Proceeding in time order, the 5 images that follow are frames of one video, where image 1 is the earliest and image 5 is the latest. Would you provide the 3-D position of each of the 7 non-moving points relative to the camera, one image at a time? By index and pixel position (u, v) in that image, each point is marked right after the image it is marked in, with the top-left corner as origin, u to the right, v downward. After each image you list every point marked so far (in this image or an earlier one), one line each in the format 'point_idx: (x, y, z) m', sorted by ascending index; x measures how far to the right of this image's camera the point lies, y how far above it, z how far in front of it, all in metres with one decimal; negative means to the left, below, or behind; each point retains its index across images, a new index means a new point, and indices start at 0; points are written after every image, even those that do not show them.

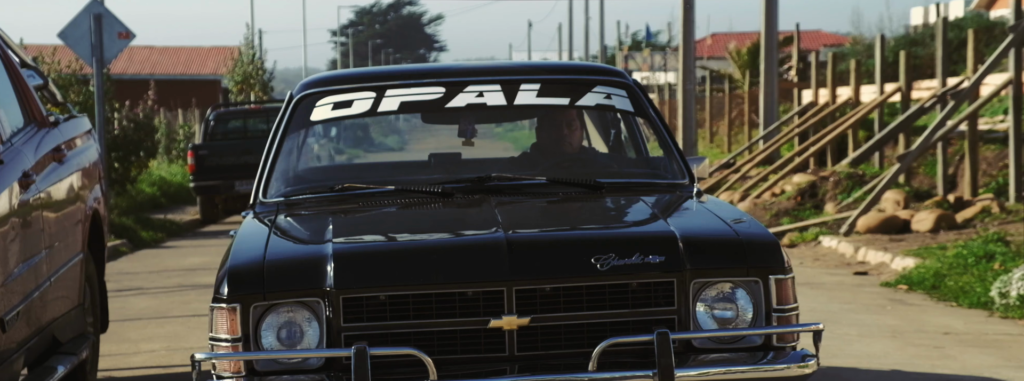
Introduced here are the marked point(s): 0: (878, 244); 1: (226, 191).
0: (+3.2, -0.5, +13.3) m
1: (-3.4, 0.0, +18.1) m
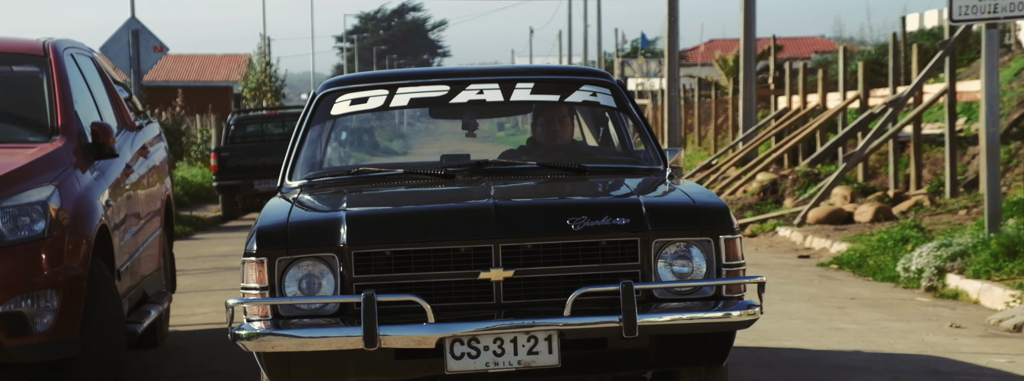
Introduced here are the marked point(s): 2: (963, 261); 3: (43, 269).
0: (+3.1, -0.4, +15.2) m
1: (-3.5, 0.0, +20.1) m
2: (+3.2, -0.5, +10.8) m
3: (-1.9, -0.3, +6.3) m
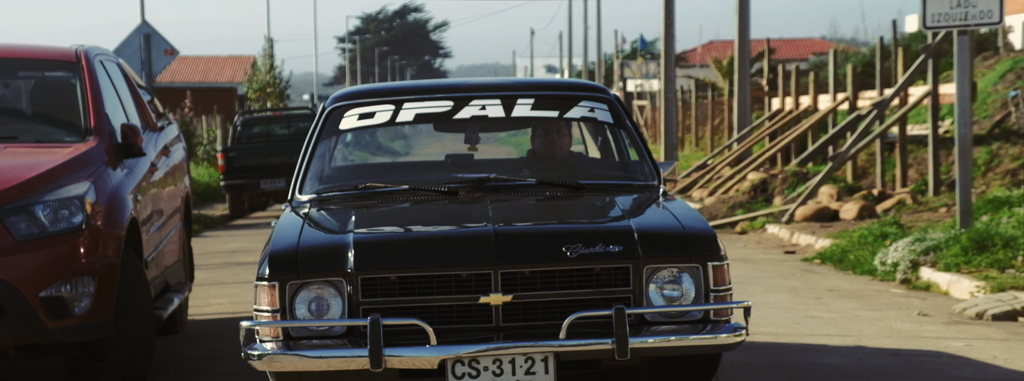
0: (+3.1, -0.4, +15.8) m
1: (-3.5, 0.0, +20.7) m
2: (+3.2, -0.5, +11.5) m
3: (-2.0, -0.3, +7.0) m
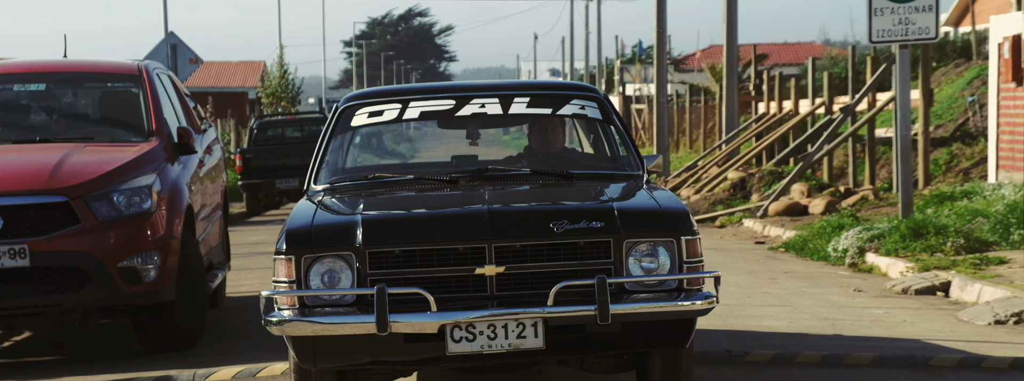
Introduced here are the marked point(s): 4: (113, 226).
0: (+3.0, -0.4, +17.4) m
1: (-3.5, +0.1, +22.3) m
2: (+3.1, -0.4, +13.0) m
3: (-2.0, -0.3, +8.5) m
4: (-2.2, -0.2, +8.4) m
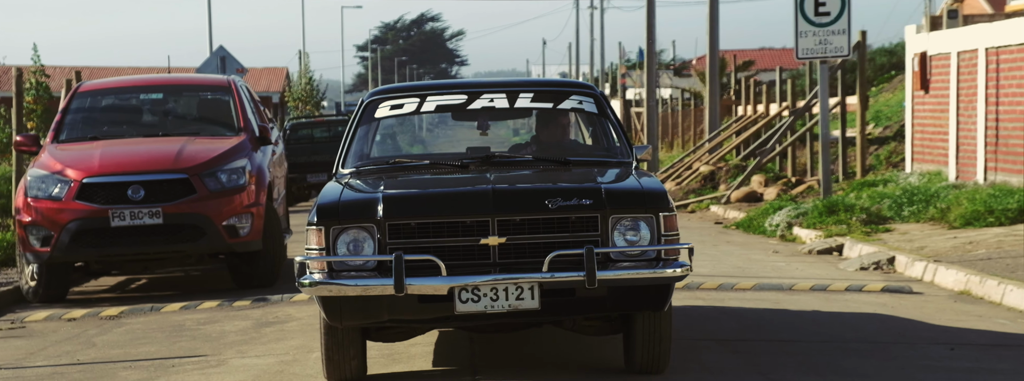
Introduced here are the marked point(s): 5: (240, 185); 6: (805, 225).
0: (+3.1, -0.2, +20.7) m
1: (-3.5, +0.2, +25.6) m
2: (+3.1, -0.3, +16.3) m
3: (-2.1, -0.1, +11.9) m
4: (-2.2, 0.0, +11.7) m
5: (-2.1, 0.0, +11.9) m
6: (+3.0, -0.4, +15.8) m
